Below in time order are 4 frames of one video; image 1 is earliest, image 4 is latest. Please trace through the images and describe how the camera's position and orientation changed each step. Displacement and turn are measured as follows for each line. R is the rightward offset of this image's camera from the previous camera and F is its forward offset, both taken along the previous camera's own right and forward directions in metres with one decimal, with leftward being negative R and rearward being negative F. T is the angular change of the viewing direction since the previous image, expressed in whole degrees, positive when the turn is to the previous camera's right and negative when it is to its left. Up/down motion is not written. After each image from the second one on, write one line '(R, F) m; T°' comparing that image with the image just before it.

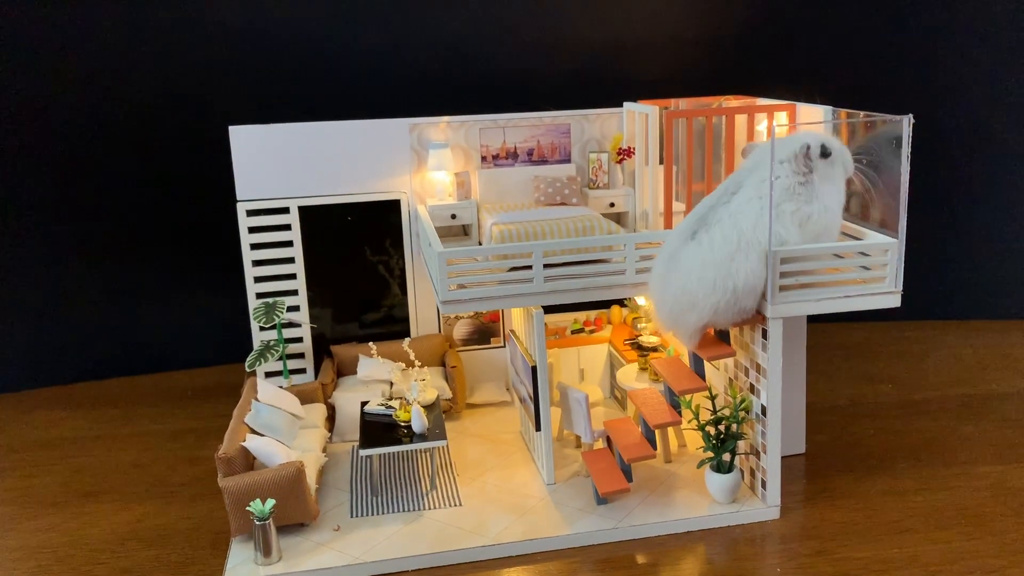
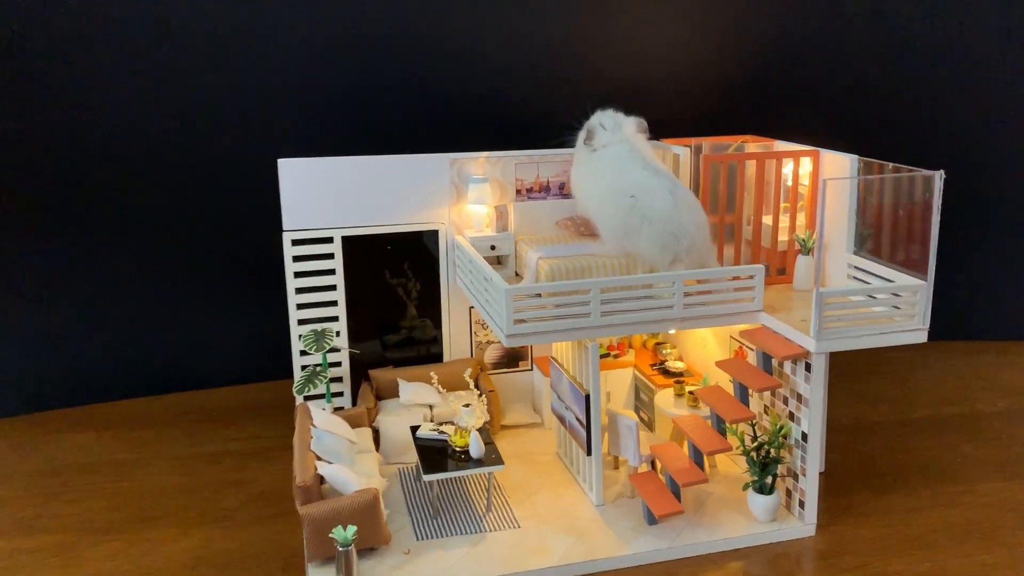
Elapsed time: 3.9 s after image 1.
(-0.8, -0.3) m; +5°
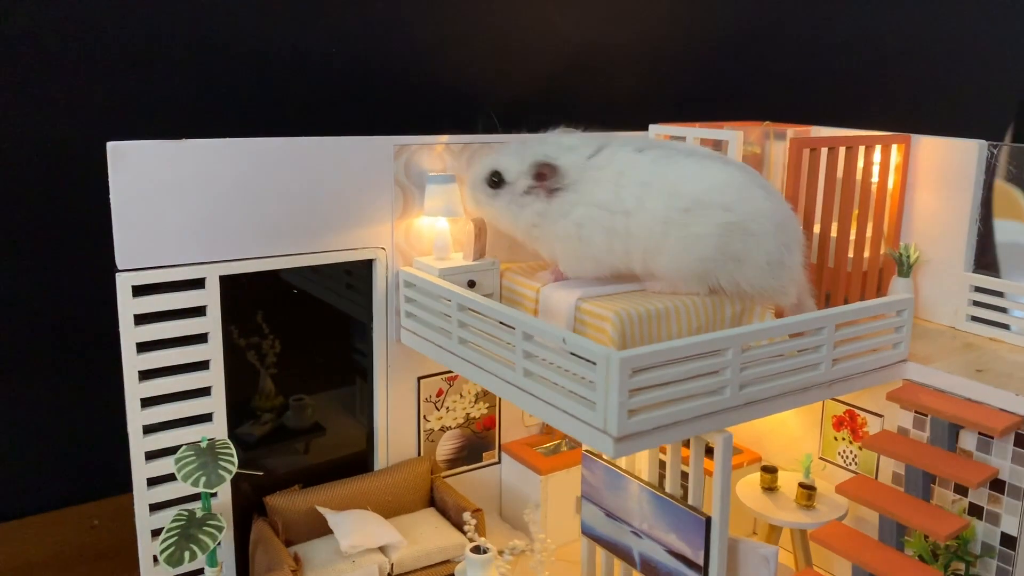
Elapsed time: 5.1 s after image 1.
(-1.3, +2.4) m; +20°
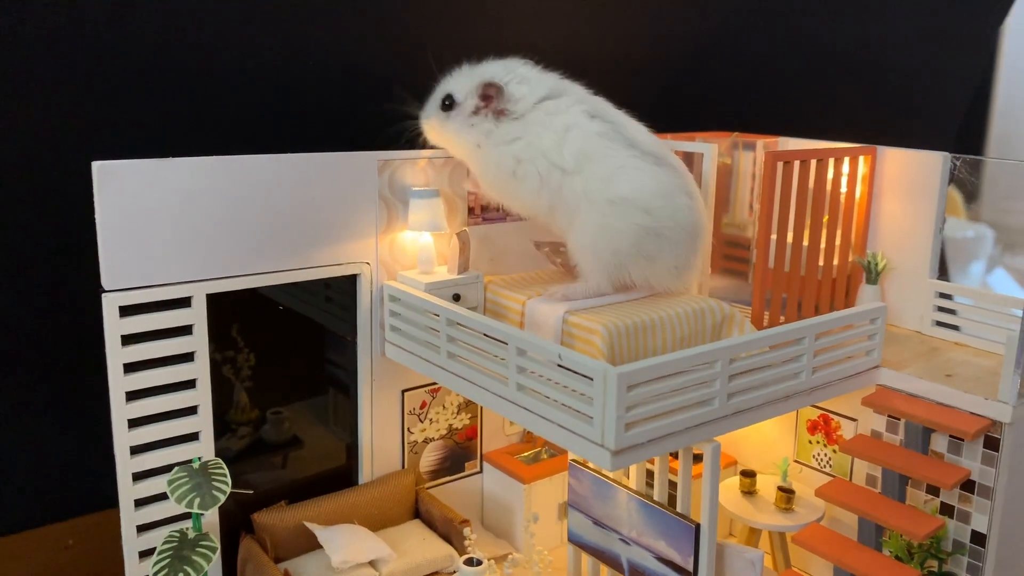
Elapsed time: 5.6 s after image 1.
(-0.2, 0.0) m; +3°
